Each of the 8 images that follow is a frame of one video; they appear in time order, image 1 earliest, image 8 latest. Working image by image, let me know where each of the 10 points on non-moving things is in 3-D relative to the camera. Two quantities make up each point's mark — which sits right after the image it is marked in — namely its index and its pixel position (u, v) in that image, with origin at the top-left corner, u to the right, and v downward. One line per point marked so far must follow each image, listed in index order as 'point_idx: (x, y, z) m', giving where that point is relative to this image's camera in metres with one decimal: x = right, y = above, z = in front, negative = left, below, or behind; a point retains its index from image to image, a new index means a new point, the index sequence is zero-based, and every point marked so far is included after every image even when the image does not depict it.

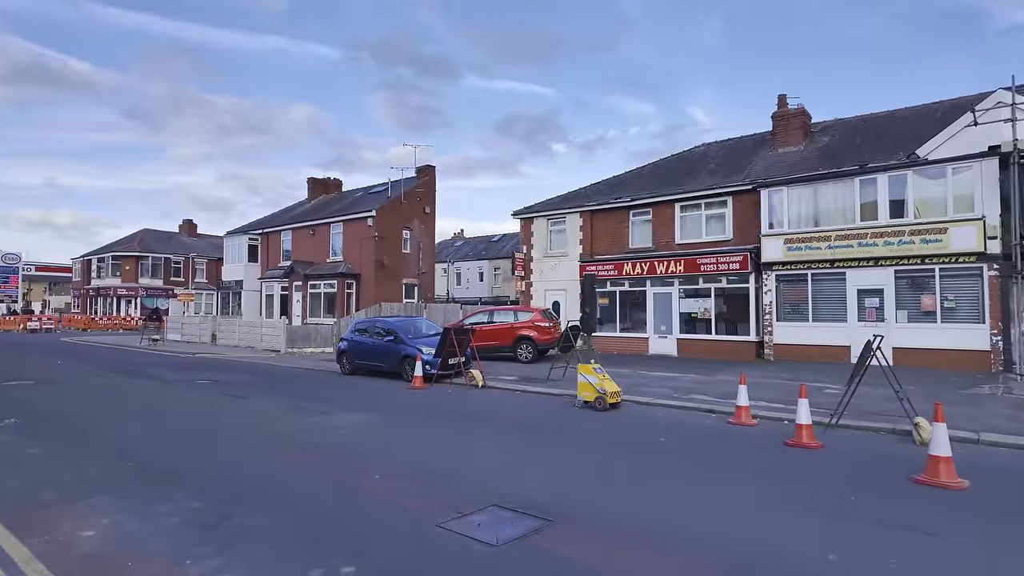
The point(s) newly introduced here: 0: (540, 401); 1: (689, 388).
0: (+0.7, -2.4, +12.4) m
1: (+4.1, -2.3, +13.8) m
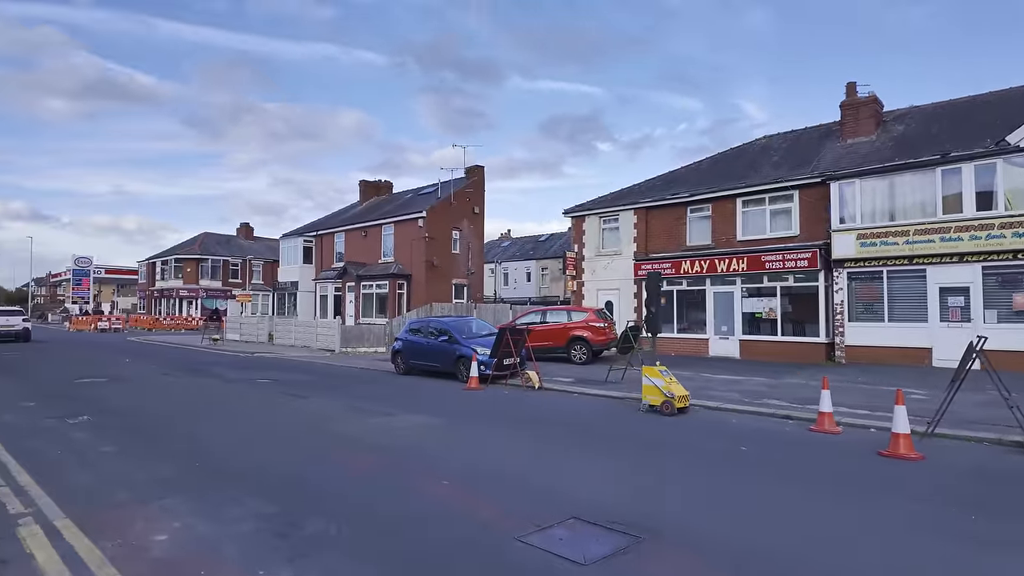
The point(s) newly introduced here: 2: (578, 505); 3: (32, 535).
0: (+1.9, -2.4, +12.0) m
1: (+5.5, -2.3, +13.1) m
2: (+0.7, -2.3, +6.2) m
3: (-3.9, -2.0, +4.8) m
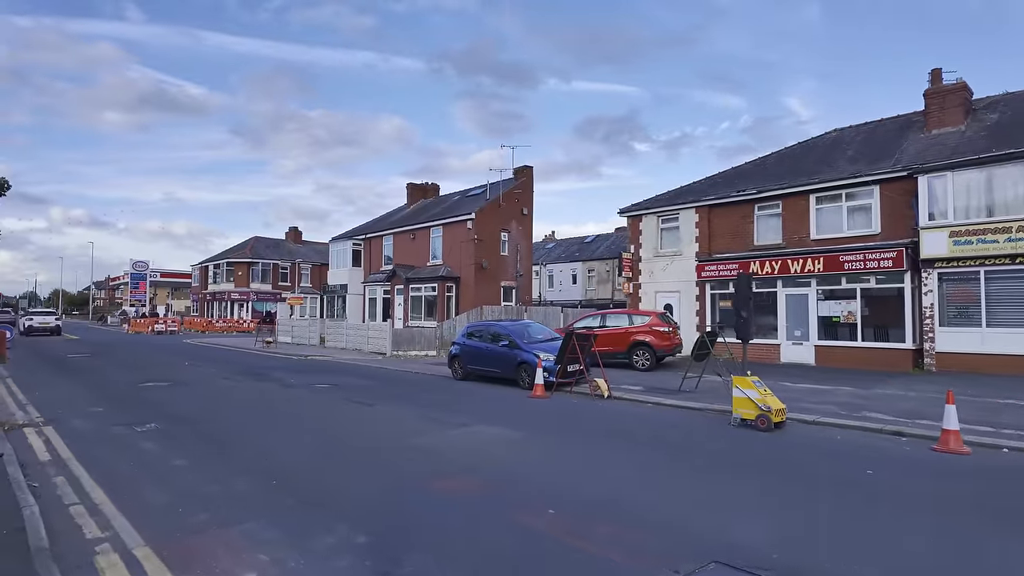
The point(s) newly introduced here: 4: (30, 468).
0: (+3.3, -2.5, +11.1) m
1: (+6.9, -2.4, +12.0) m
2: (+1.7, -2.3, +5.4) m
3: (-2.9, -2.0, +4.3) m
4: (-5.6, -2.1, +6.9) m
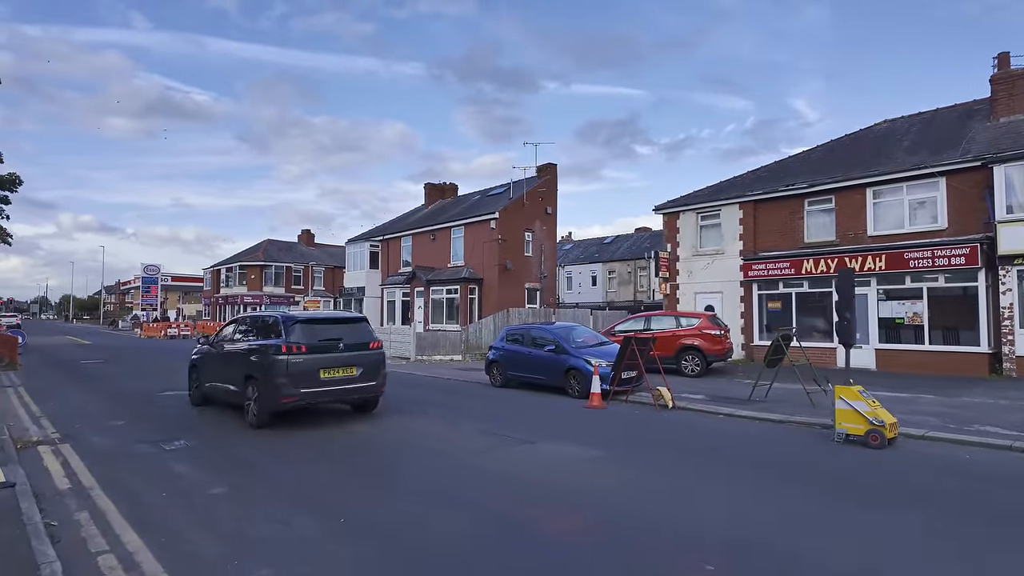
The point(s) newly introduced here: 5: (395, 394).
0: (+4.4, -2.4, +9.9) m
1: (+8.0, -2.3, +10.8) m
2: (+2.8, -2.3, +4.3) m
3: (-1.9, -2.0, +3.2) m
4: (-4.6, -2.1, +5.8) m
5: (-2.7, -2.5, +13.9) m
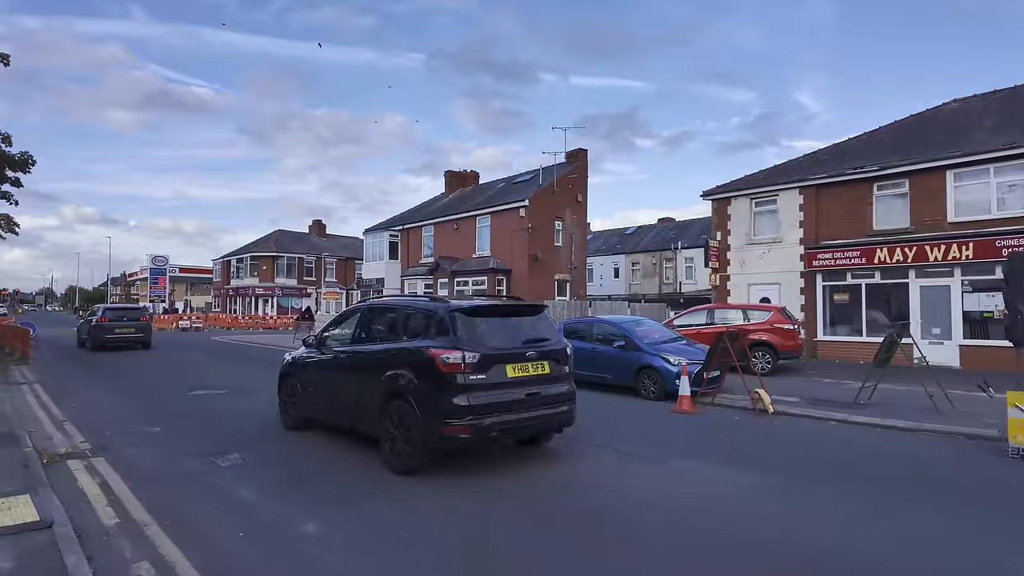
0: (+5.8, -2.3, +8.6) m
1: (+9.4, -2.1, +9.4) m
2: (+4.2, -2.1, +2.9) m
3: (-0.5, -1.9, +1.9) m
4: (-3.2, -1.9, +4.5) m
5: (-1.3, -2.3, +12.6) m
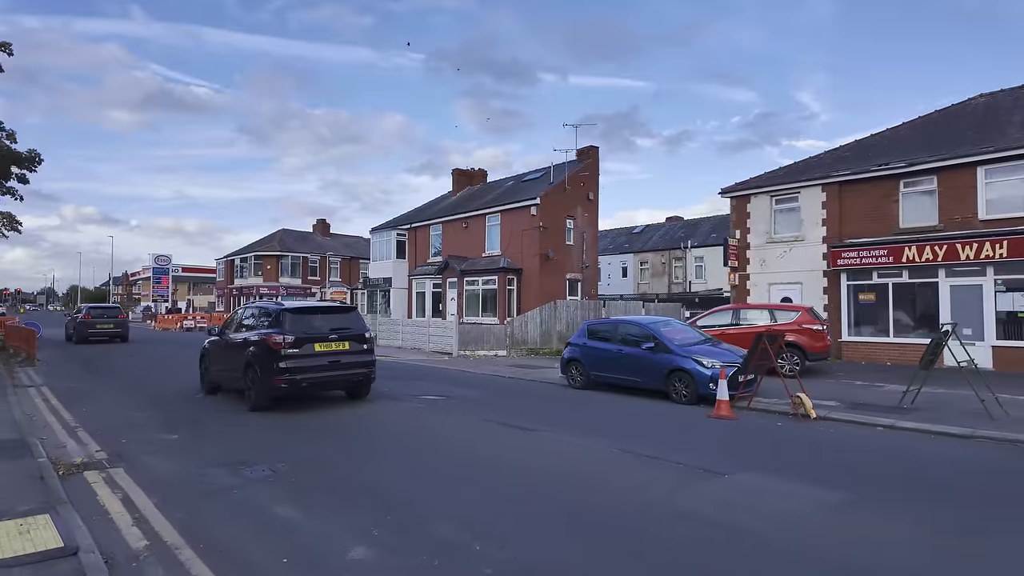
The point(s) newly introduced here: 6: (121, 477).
0: (+6.3, -2.2, +8.1) m
1: (+10.0, -2.1, +9.0) m
2: (+4.7, -2.1, +2.5) m
3: (0.0, -1.9, +1.4) m
4: (-2.7, -1.9, +4.0) m
5: (-0.8, -2.3, +12.1) m
6: (-4.2, -2.0, +6.3) m
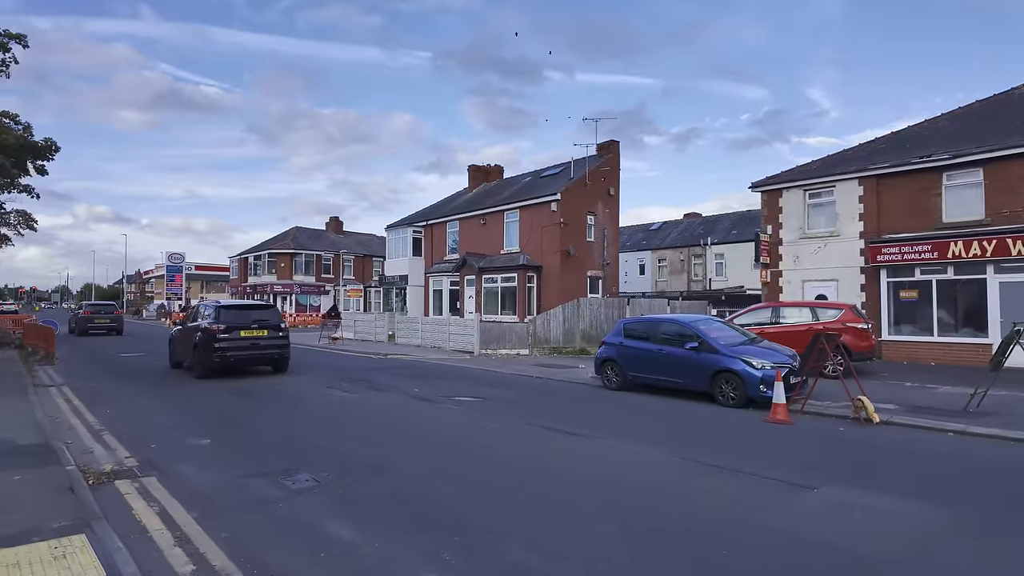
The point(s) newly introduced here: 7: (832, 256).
0: (+7.0, -2.2, +7.5) m
1: (+10.7, -2.1, +8.3) m
2: (+5.3, -2.1, +1.9) m
3: (+0.6, -1.9, +0.9) m
4: (-2.0, -1.9, +3.6) m
5: (0.0, -2.2, +11.6) m
6: (-3.5, -2.0, +5.9) m
7: (+10.5, +1.1, +19.3) m
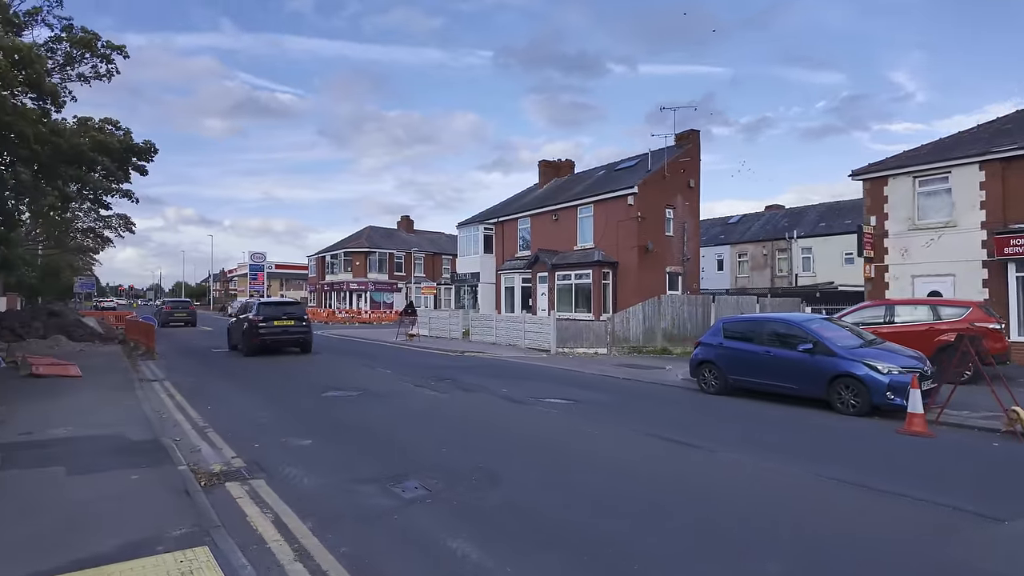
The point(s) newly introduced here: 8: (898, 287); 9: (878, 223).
0: (+8.3, -2.1, +6.2) m
1: (+12.0, -2.0, +6.6) m
2: (+5.9, -2.1, +0.8) m
3: (+1.2, -1.9, +0.3) m
4: (-1.1, -1.9, +3.2) m
5: (+1.7, -2.1, +11.1) m
6: (-2.4, -2.0, +5.7) m
7: (+13.0, +1.2, +17.5) m
8: (+12.1, 0.0, +18.5) m
9: (+11.9, +2.1, +19.1) m
